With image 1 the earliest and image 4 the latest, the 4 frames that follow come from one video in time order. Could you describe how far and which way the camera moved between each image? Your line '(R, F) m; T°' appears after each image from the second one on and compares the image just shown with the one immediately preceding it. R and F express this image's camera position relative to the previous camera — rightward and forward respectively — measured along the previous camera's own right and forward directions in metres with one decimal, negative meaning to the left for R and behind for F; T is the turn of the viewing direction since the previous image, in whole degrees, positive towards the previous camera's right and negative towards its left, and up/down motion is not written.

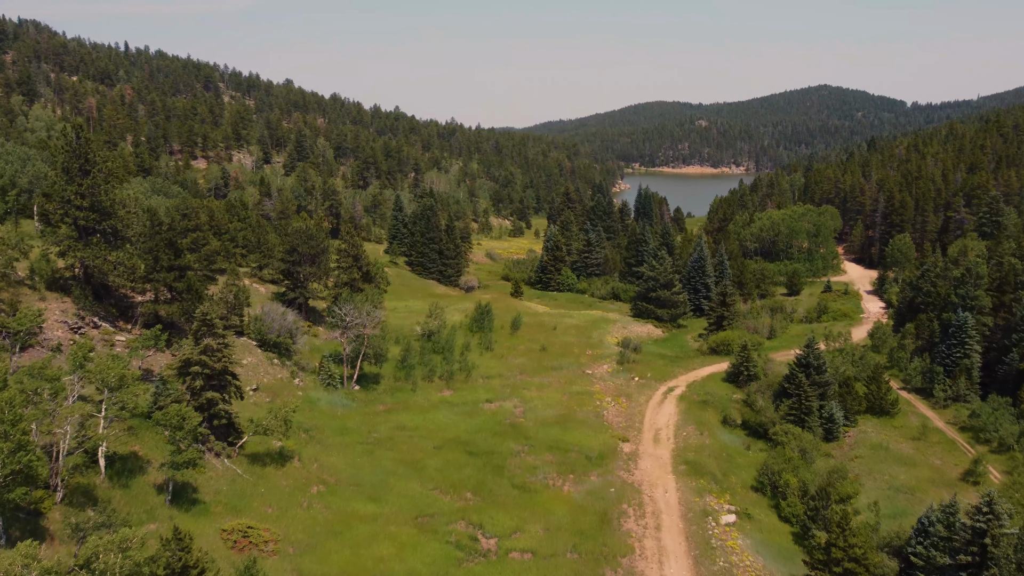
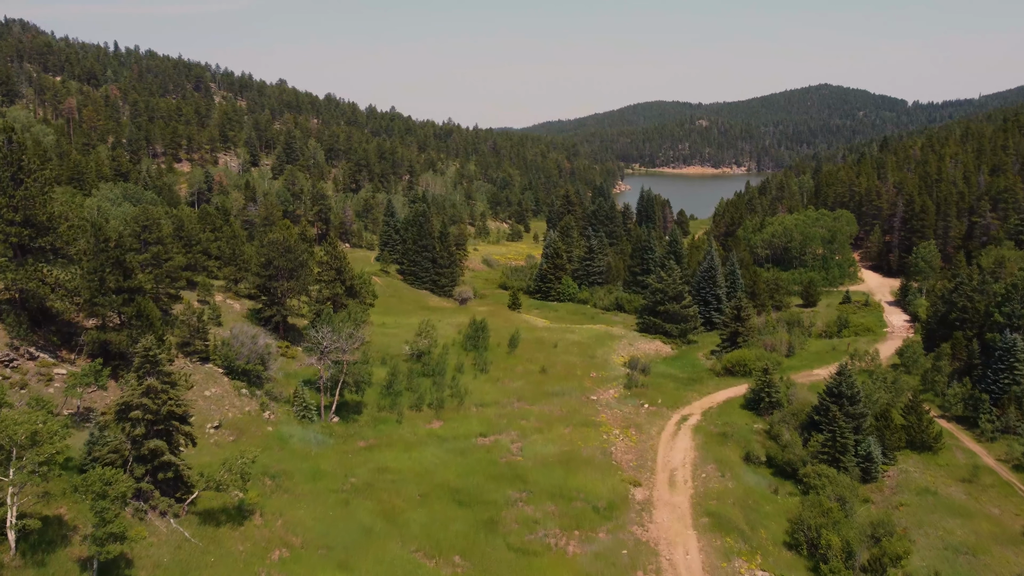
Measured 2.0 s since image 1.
(+0.1, +3.9) m; 0°
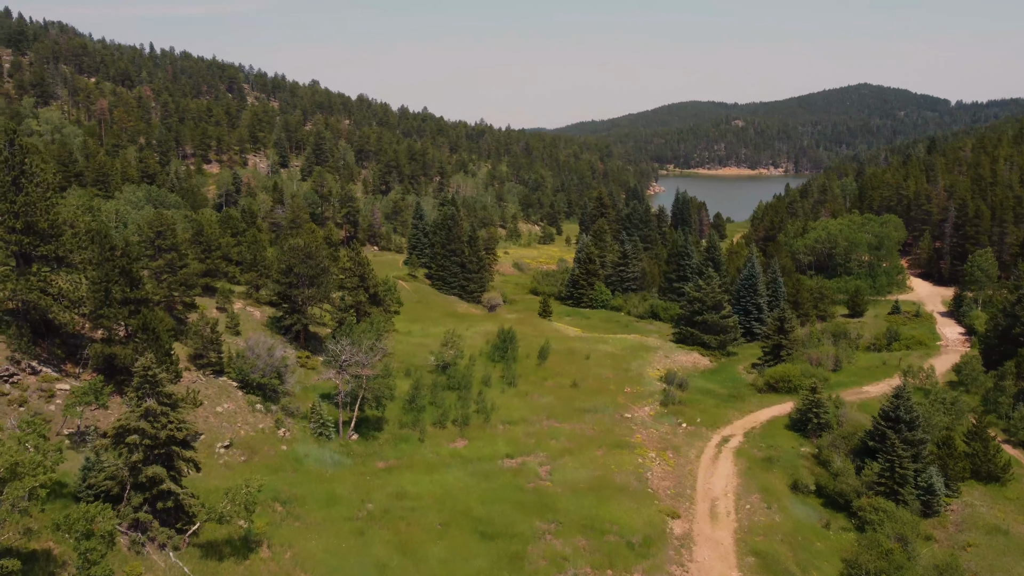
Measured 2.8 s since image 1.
(+0.1, +2.0) m; -2°
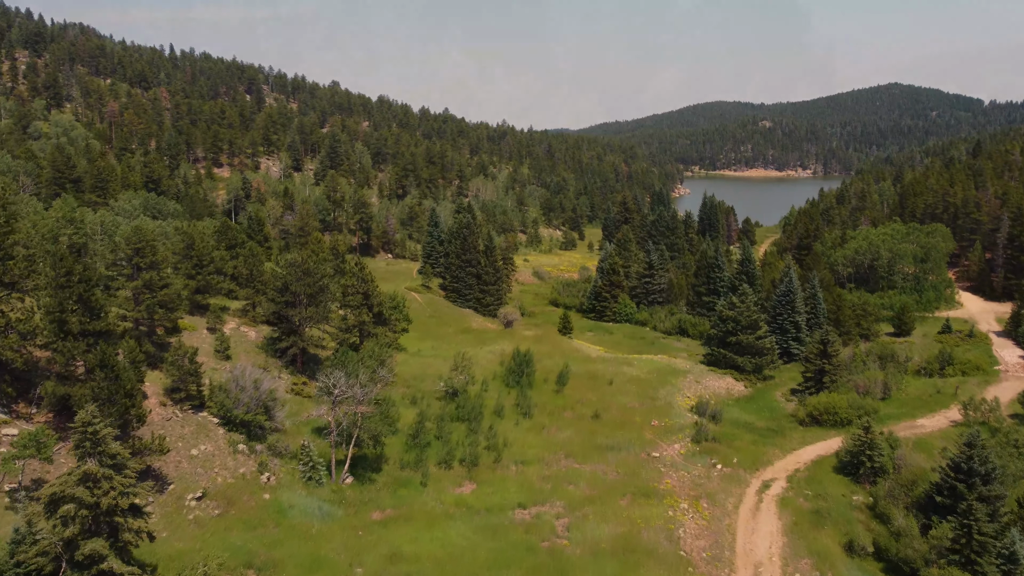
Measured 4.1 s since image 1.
(+0.3, +3.6) m; -2°
